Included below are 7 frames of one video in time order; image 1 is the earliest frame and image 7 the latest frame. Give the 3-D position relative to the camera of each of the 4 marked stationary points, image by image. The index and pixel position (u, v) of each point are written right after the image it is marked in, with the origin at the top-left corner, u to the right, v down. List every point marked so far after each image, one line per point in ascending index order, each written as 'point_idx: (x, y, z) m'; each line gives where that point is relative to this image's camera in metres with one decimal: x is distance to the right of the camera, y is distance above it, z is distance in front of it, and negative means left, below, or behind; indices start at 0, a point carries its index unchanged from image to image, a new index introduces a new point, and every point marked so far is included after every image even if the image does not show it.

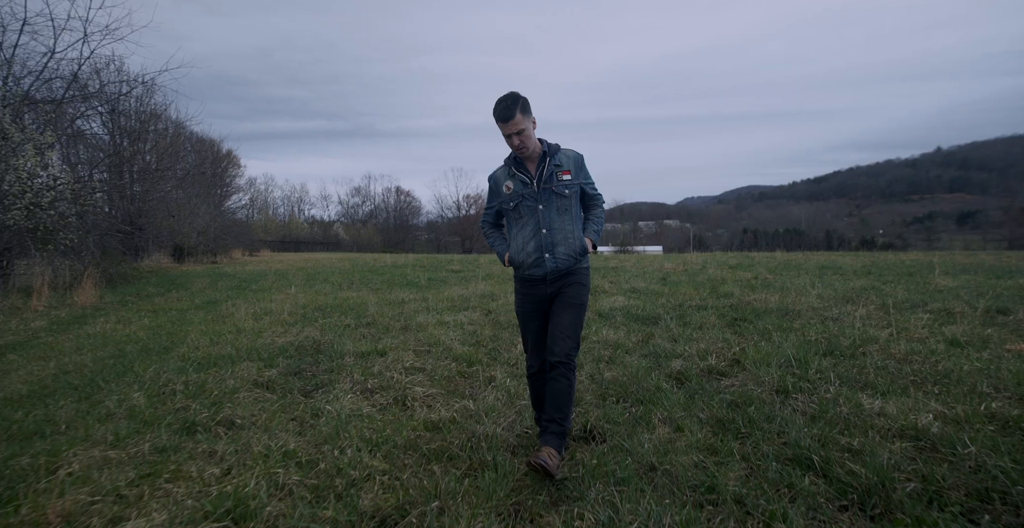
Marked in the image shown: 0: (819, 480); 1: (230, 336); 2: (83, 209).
0: (+1.4, -1.0, +2.2) m
1: (-3.9, -1.0, +6.5) m
2: (-10.8, +1.4, +11.7) m
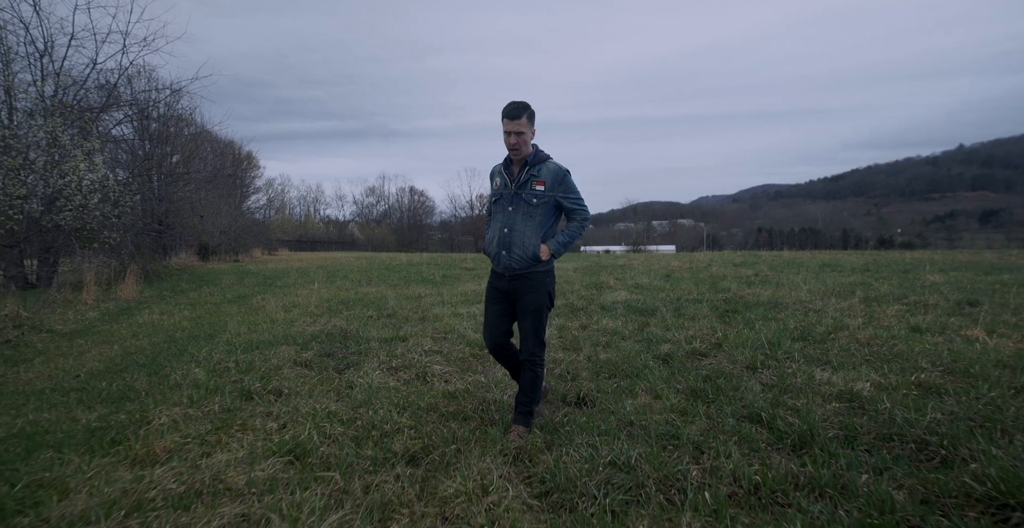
0: (+1.4, -0.9, +2.7) m
1: (-3.8, -1.0, +7.2) m
2: (-10.5, +1.5, +12.6) m
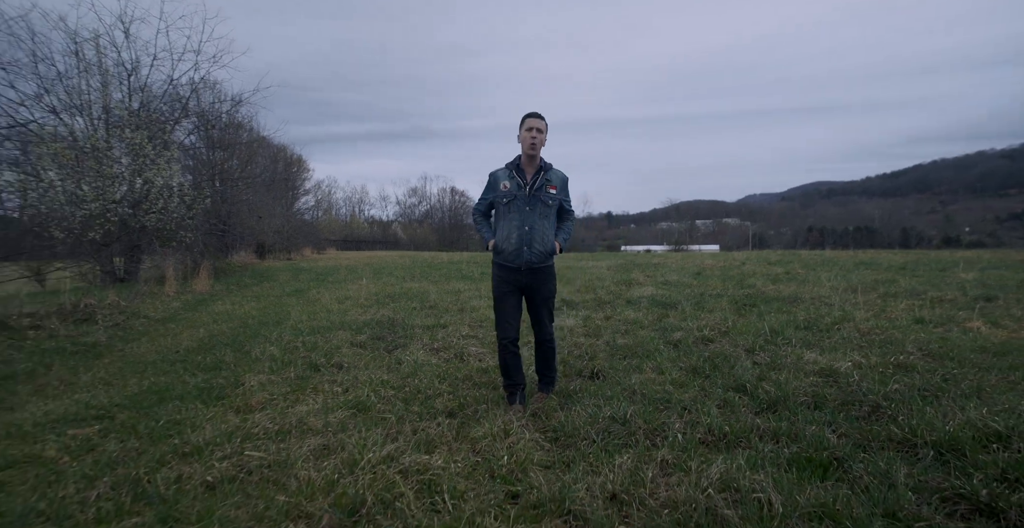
0: (+1.6, -0.9, +3.1) m
1: (-3.3, -0.9, +8.1) m
2: (-9.5, +1.6, +14.0) m
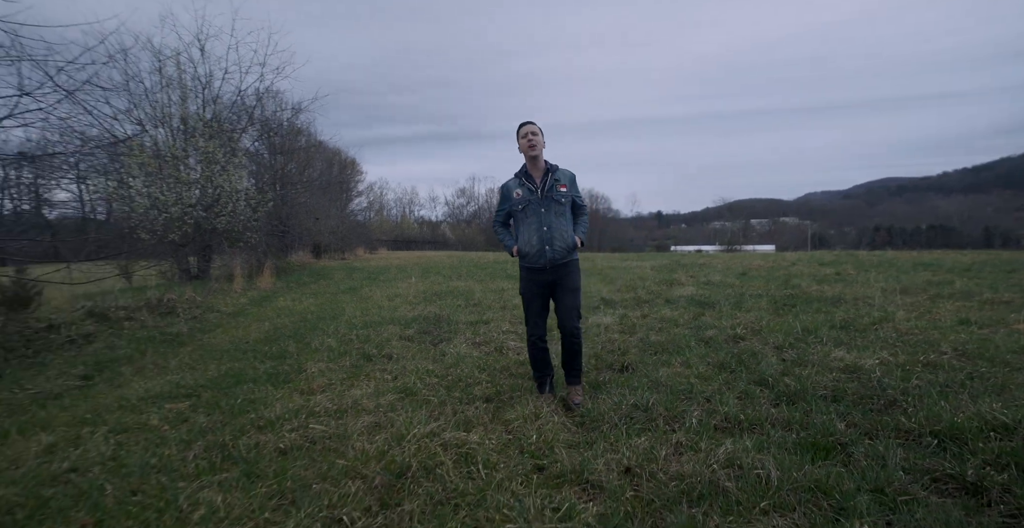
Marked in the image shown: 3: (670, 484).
0: (+1.8, -0.9, +3.3) m
1: (-2.5, -0.9, +8.7) m
2: (-8.2, +1.6, +15.2) m
3: (+0.8, -1.0, +2.2) m
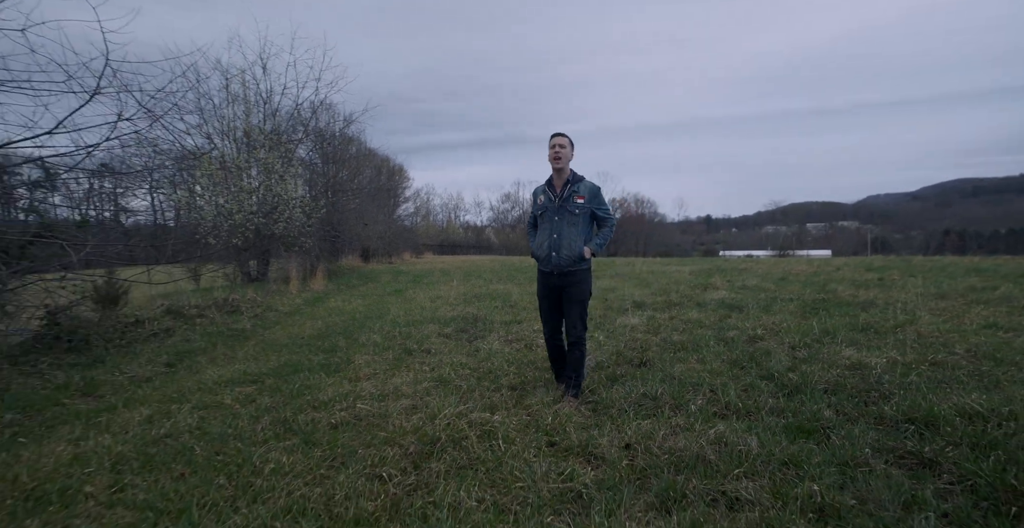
0: (+1.9, -0.9, +3.5) m
1: (-1.9, -0.9, +9.2) m
2: (-6.9, +1.5, +16.3) m
3: (+0.8, -1.0, +2.5) m
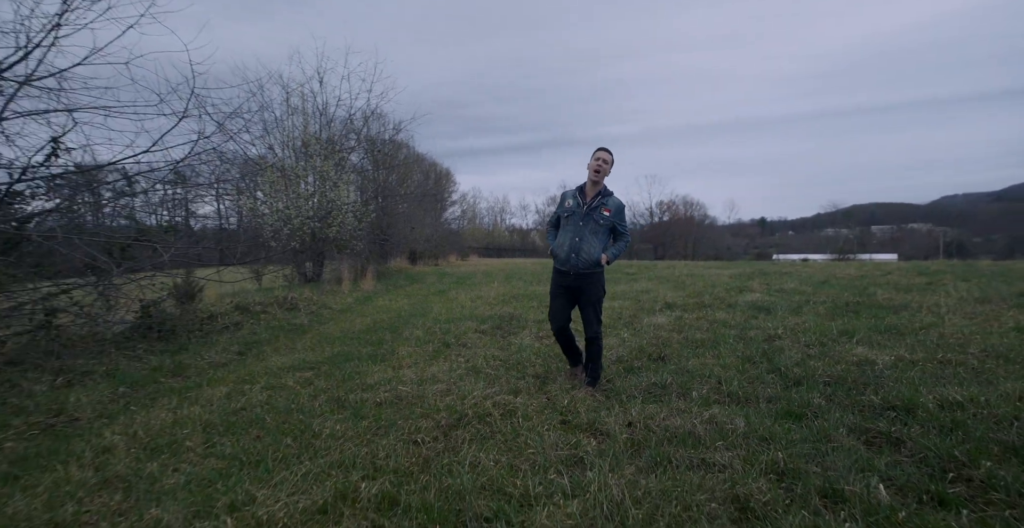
0: (+2.1, -0.9, +3.7) m
1: (-1.1, -0.9, +9.8) m
2: (-5.4, +1.5, +17.3) m
3: (+0.9, -1.0, +2.9) m
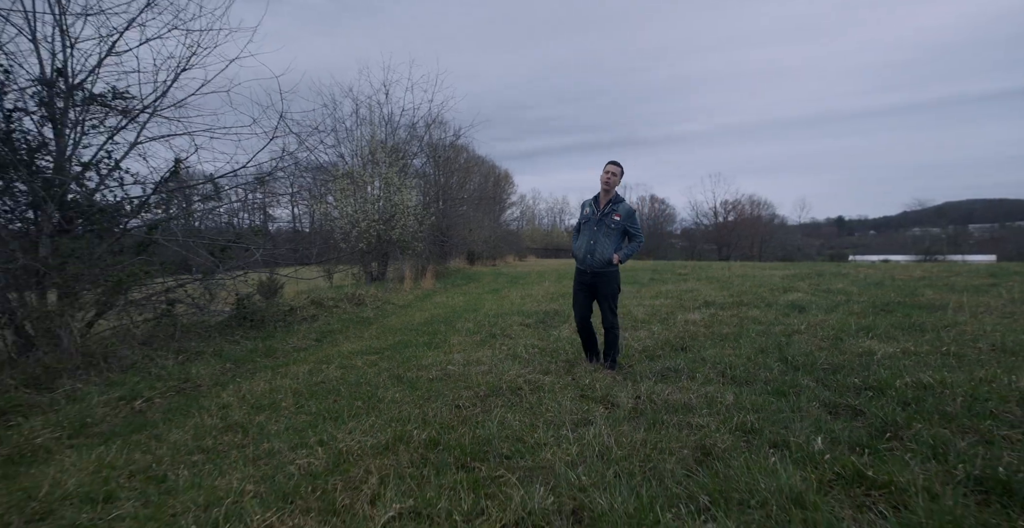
0: (+2.4, -0.9, +4.1) m
1: (-0.1, -0.9, +10.5) m
2: (-3.5, +1.5, +18.5) m
3: (+1.1, -1.0, +3.4) m
